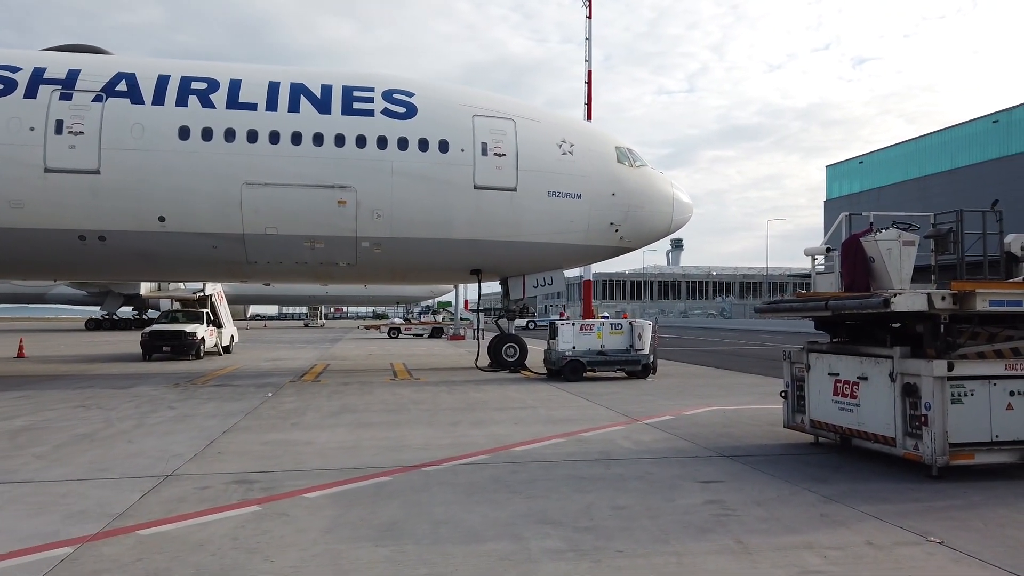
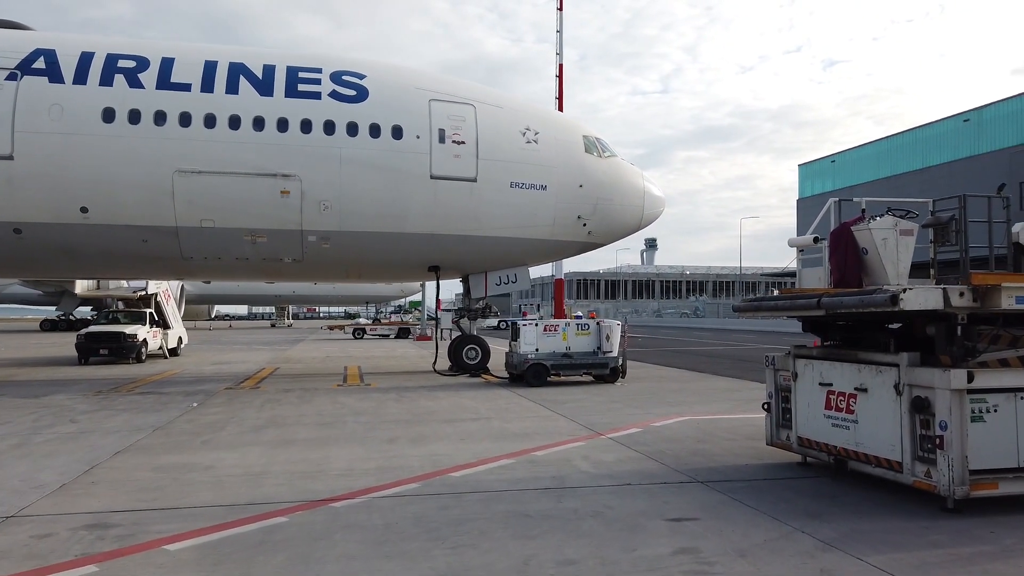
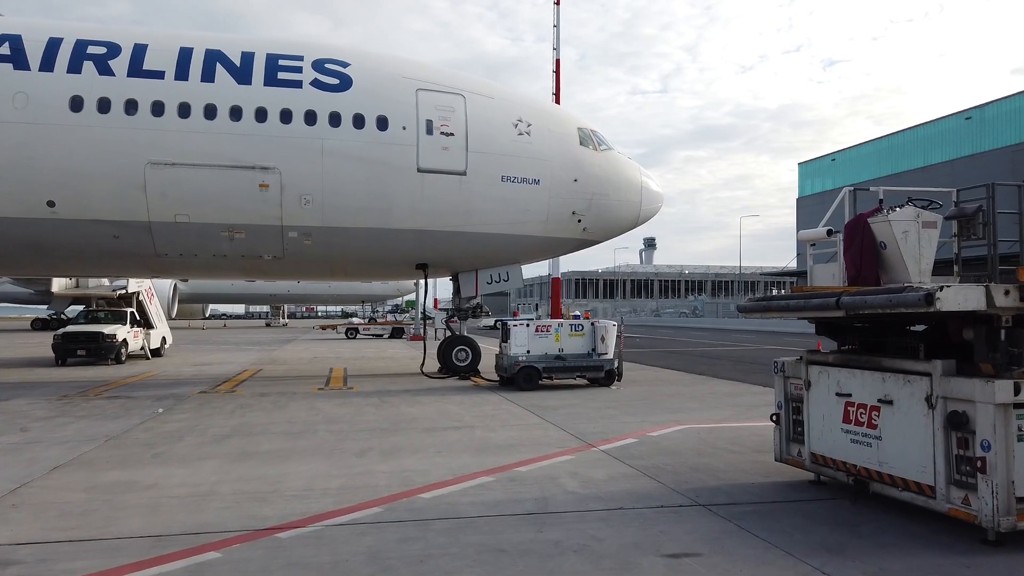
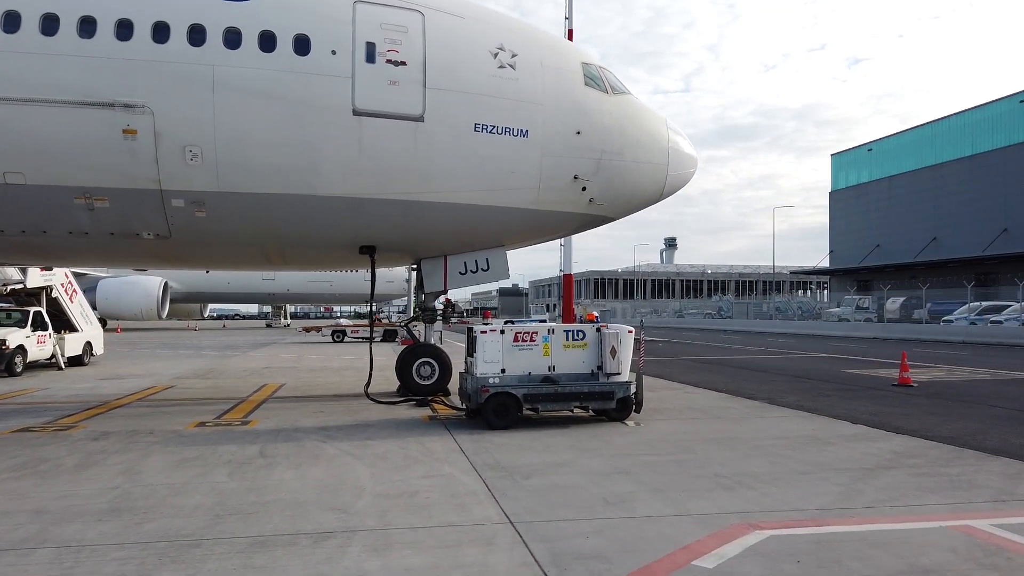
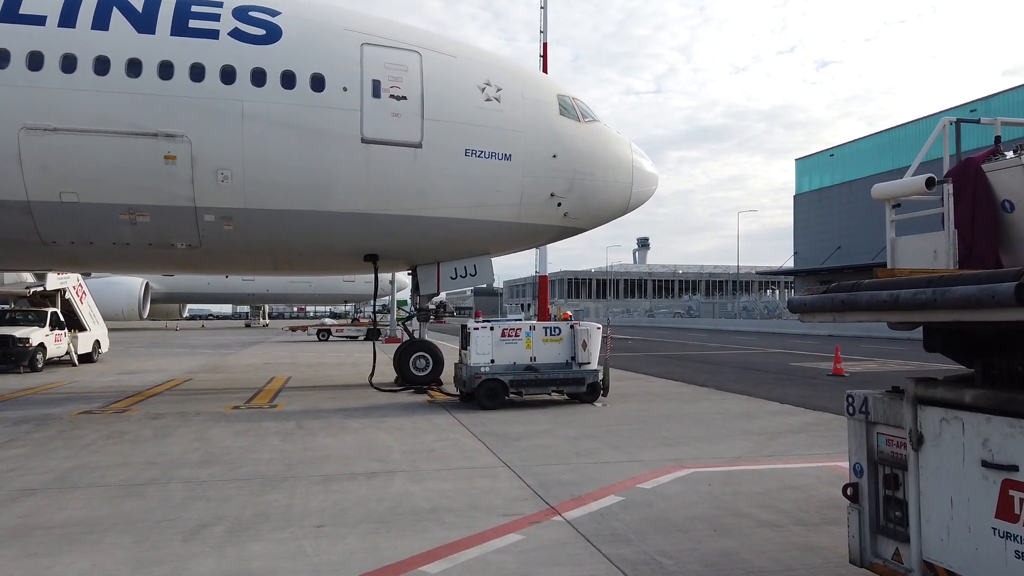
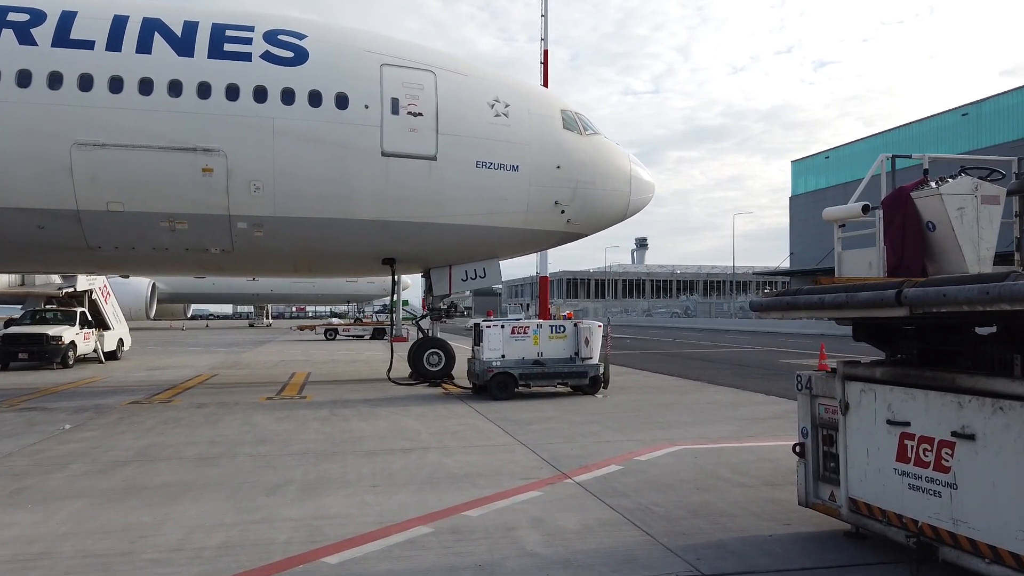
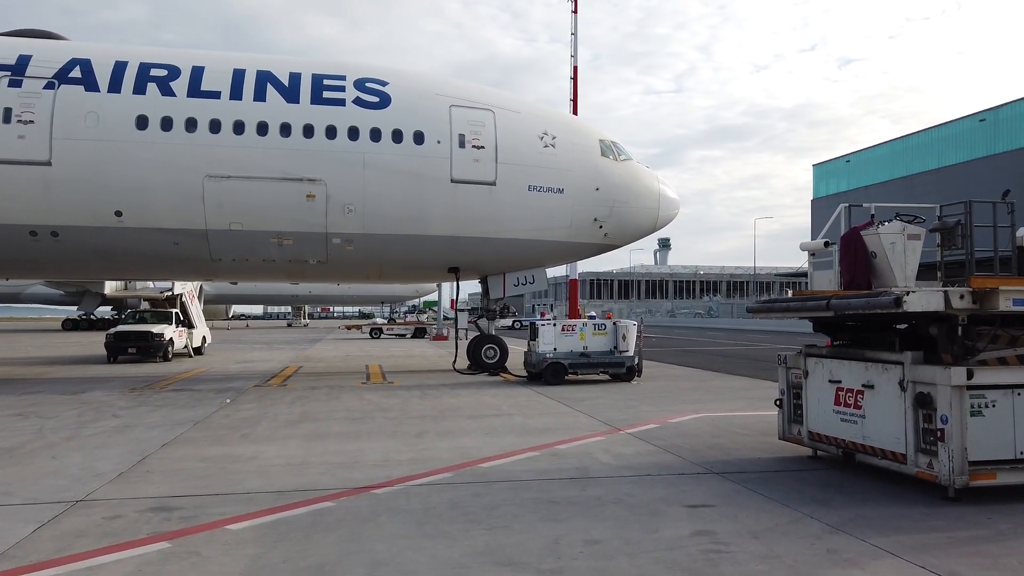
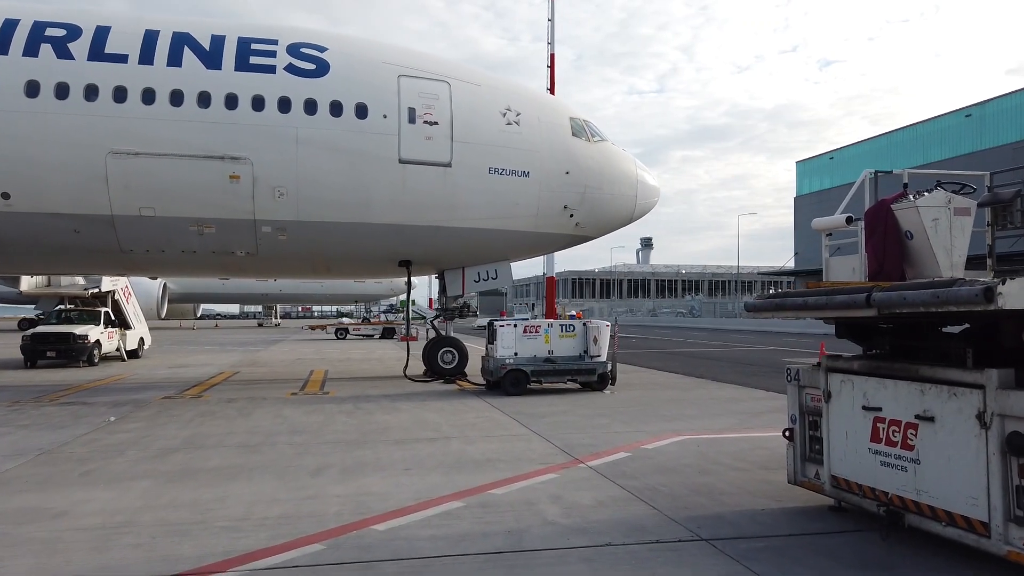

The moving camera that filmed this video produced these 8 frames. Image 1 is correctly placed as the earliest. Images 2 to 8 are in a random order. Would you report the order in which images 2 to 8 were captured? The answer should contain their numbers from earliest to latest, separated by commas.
7, 2, 3, 8, 6, 5, 4
